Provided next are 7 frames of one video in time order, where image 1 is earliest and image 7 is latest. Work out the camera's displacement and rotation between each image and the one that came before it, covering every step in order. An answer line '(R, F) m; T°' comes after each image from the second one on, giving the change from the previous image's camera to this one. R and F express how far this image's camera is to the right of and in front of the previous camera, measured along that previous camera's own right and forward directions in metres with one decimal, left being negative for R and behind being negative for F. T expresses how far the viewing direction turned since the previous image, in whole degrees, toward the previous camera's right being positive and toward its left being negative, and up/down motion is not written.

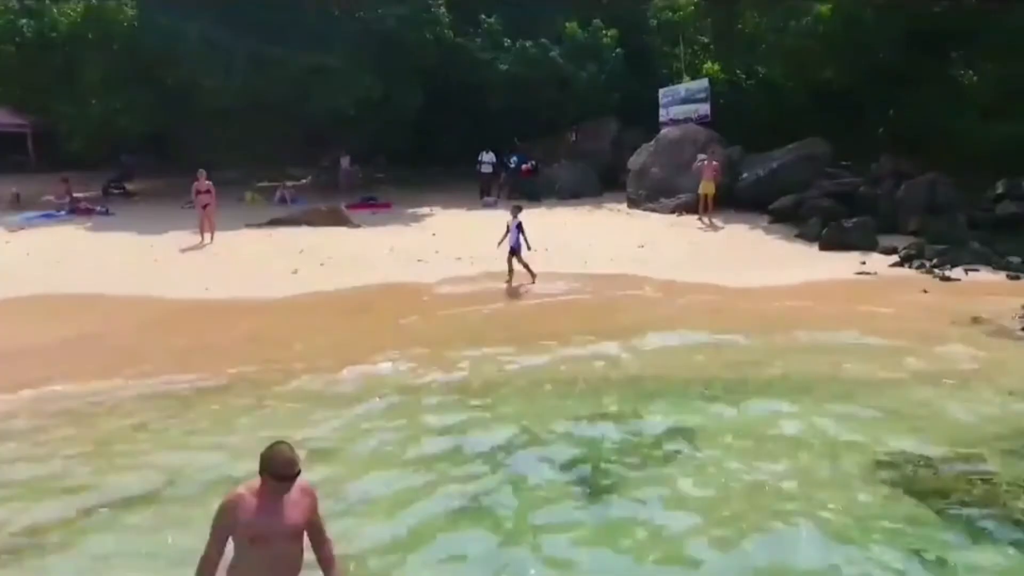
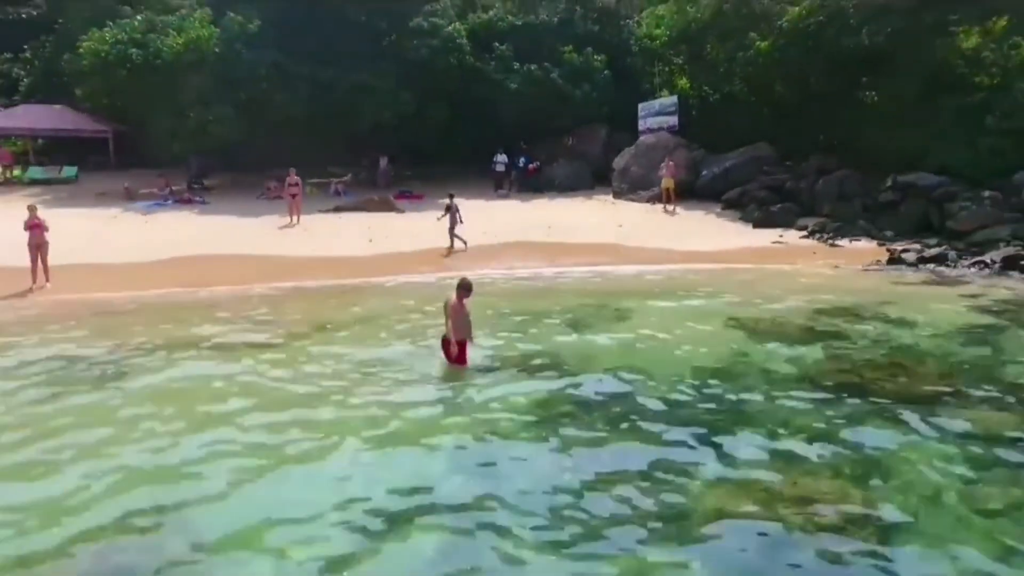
(+0.5, -6.1) m; -1°
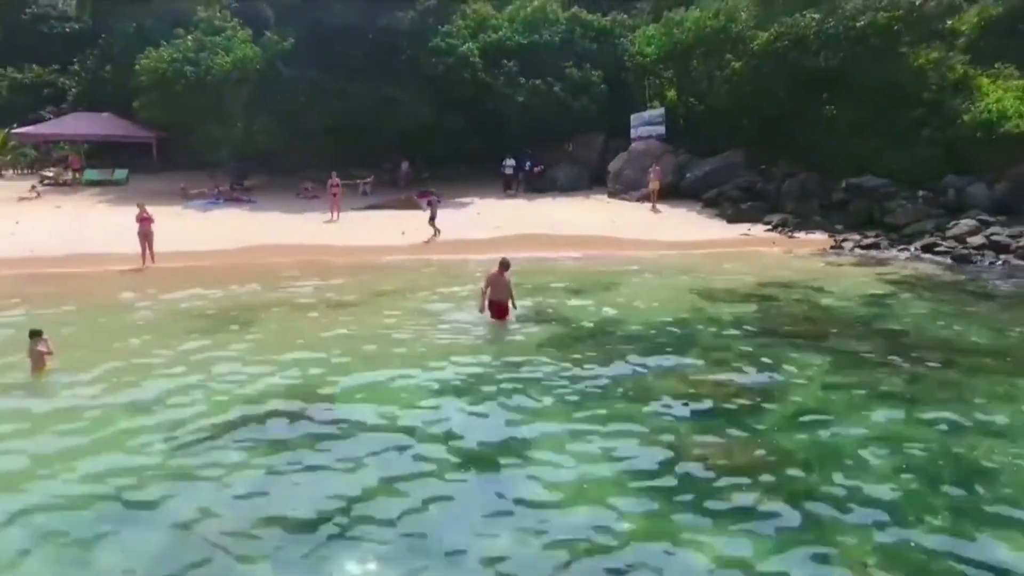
(-0.2, -4.2) m; 0°
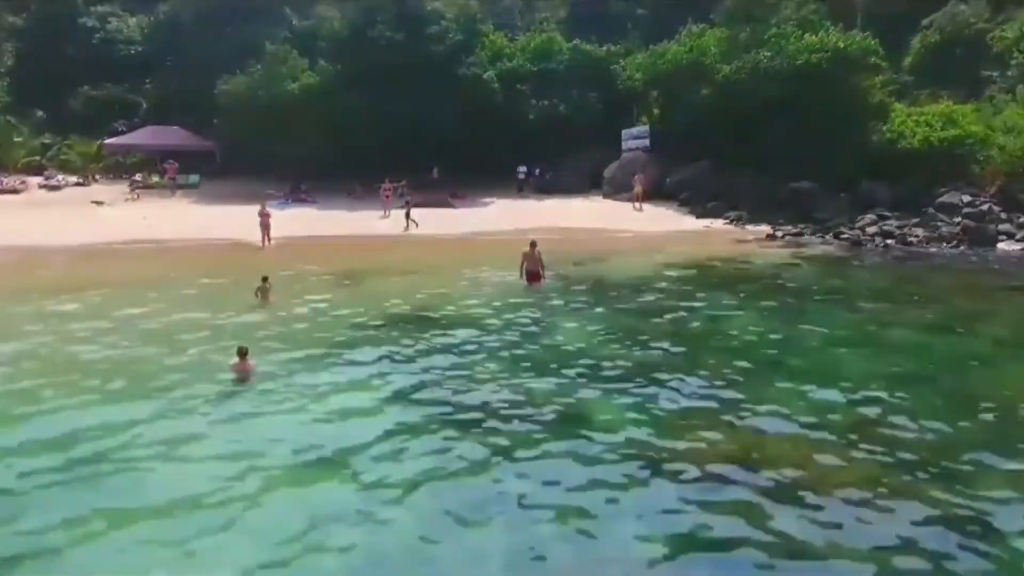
(-0.5, -7.8) m; 0°
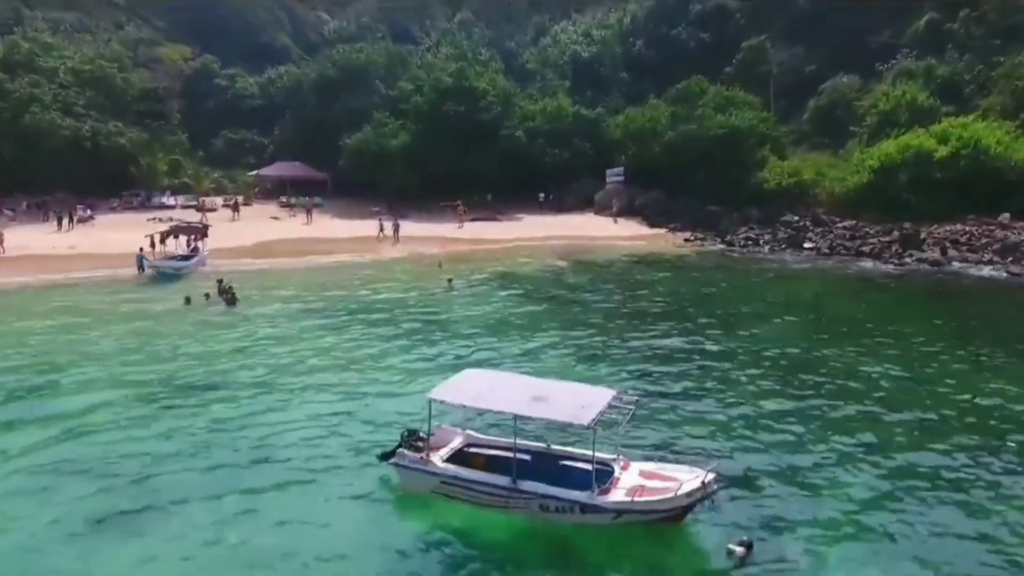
(-1.2, -23.4) m; 0°
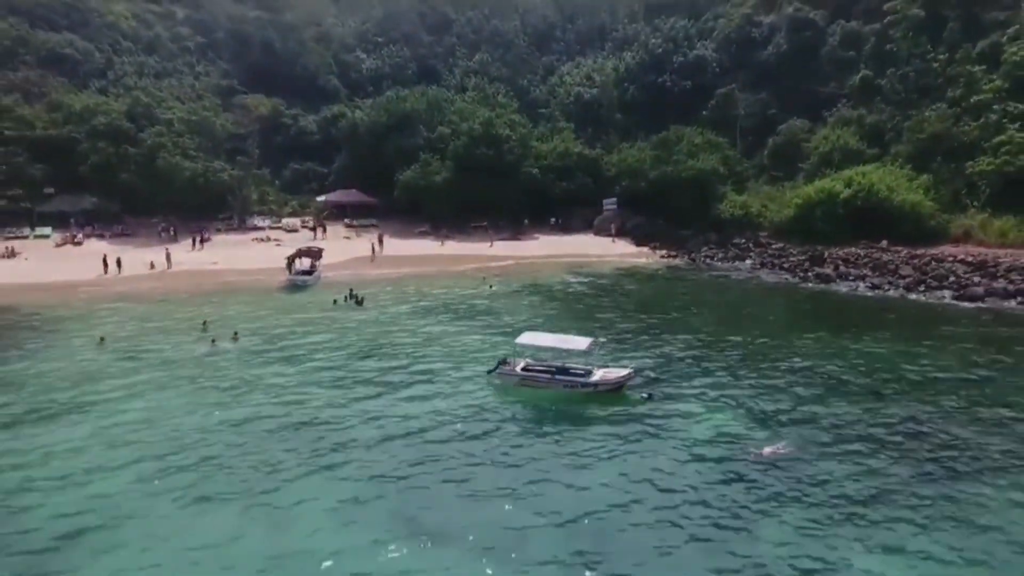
(-1.0, -18.4) m; 0°
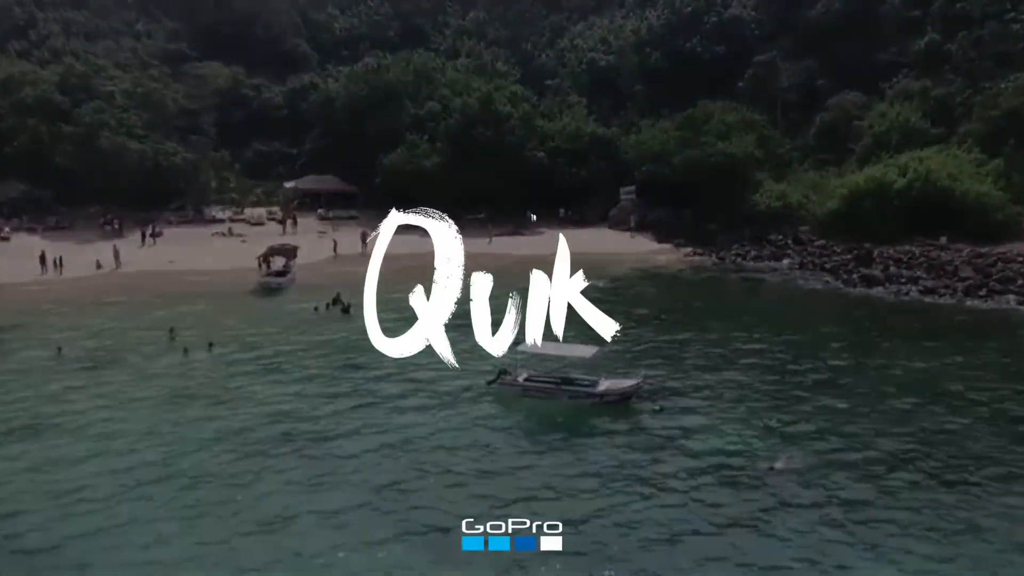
(-2.9, +12.3) m; +2°
